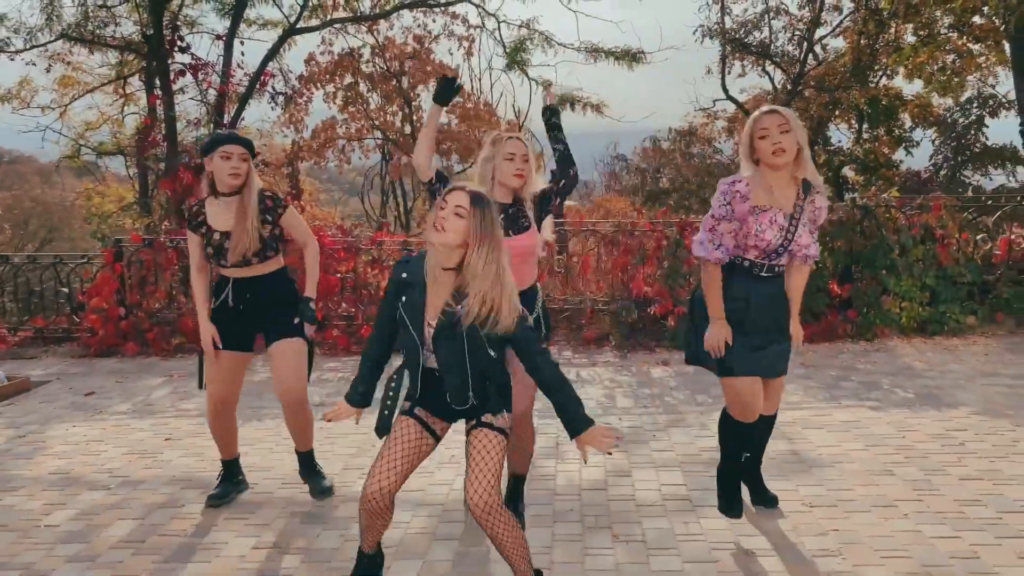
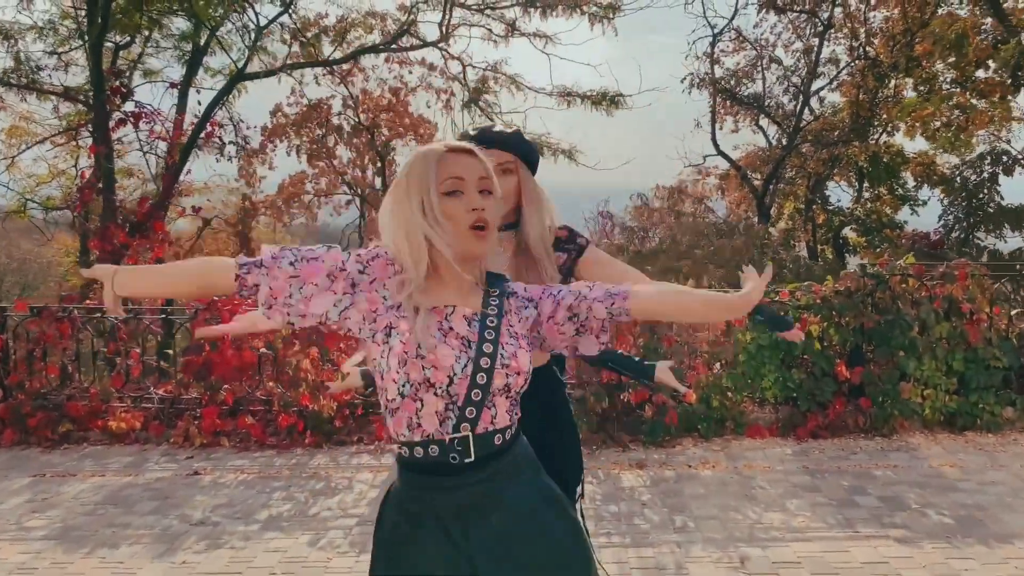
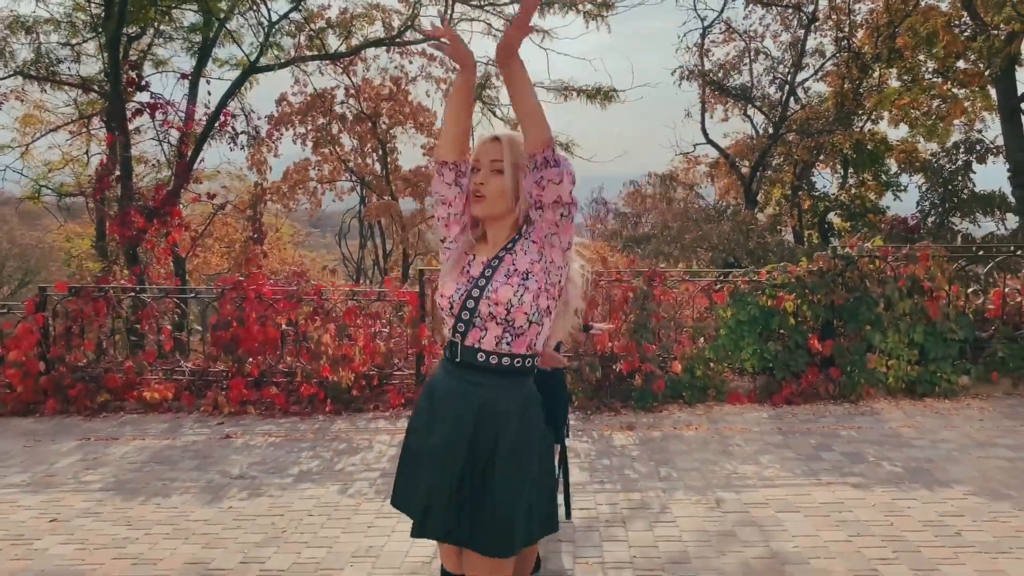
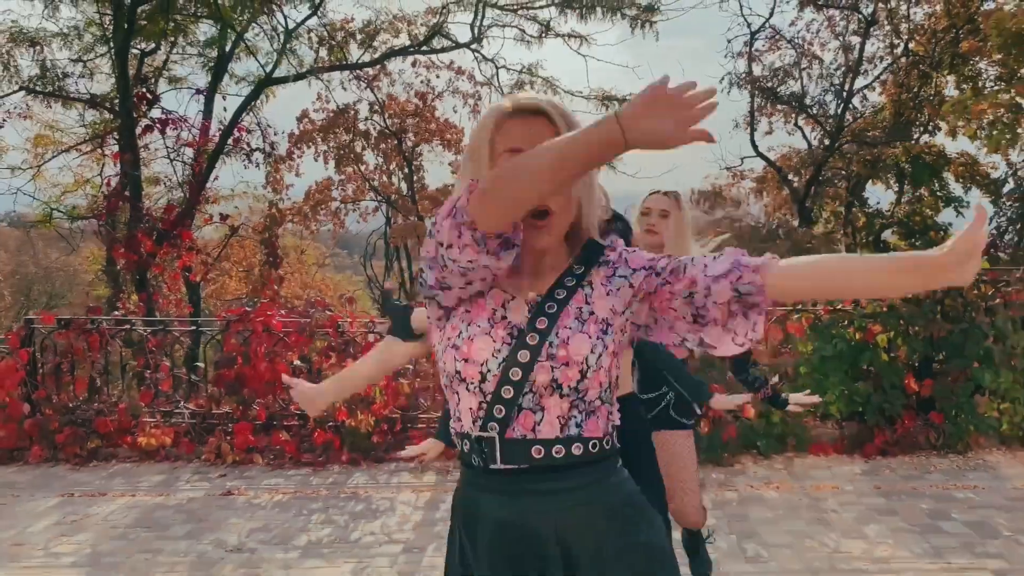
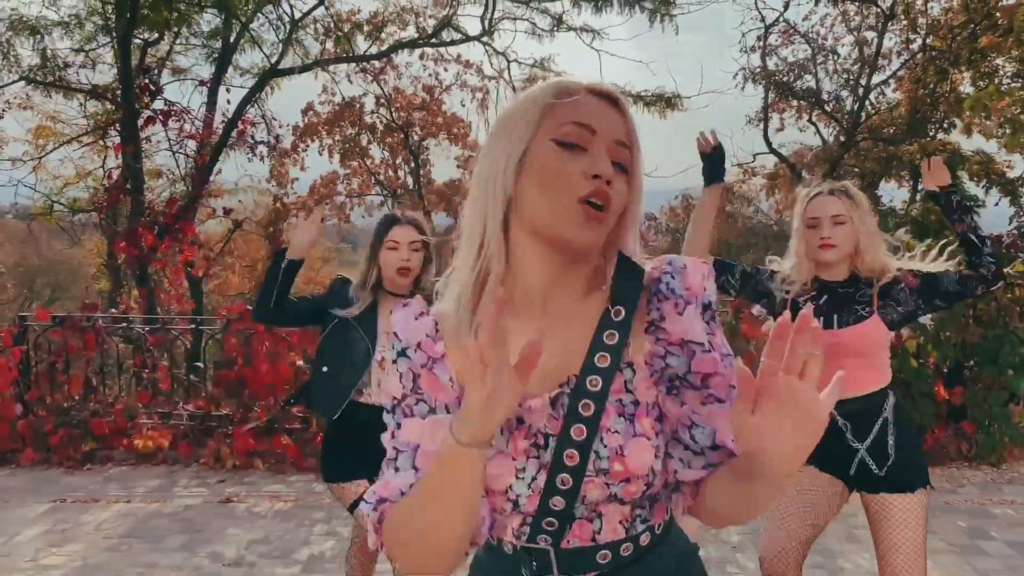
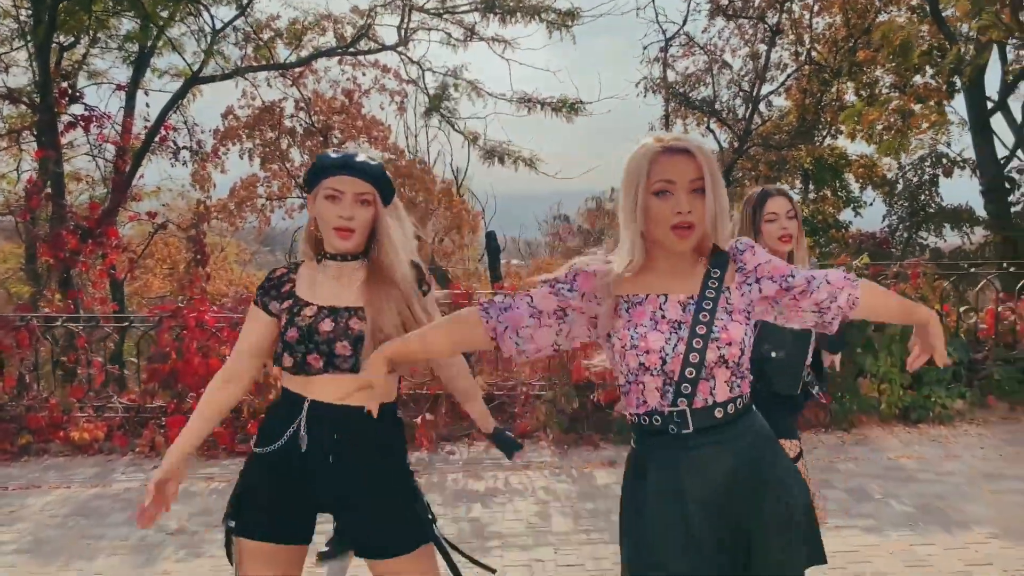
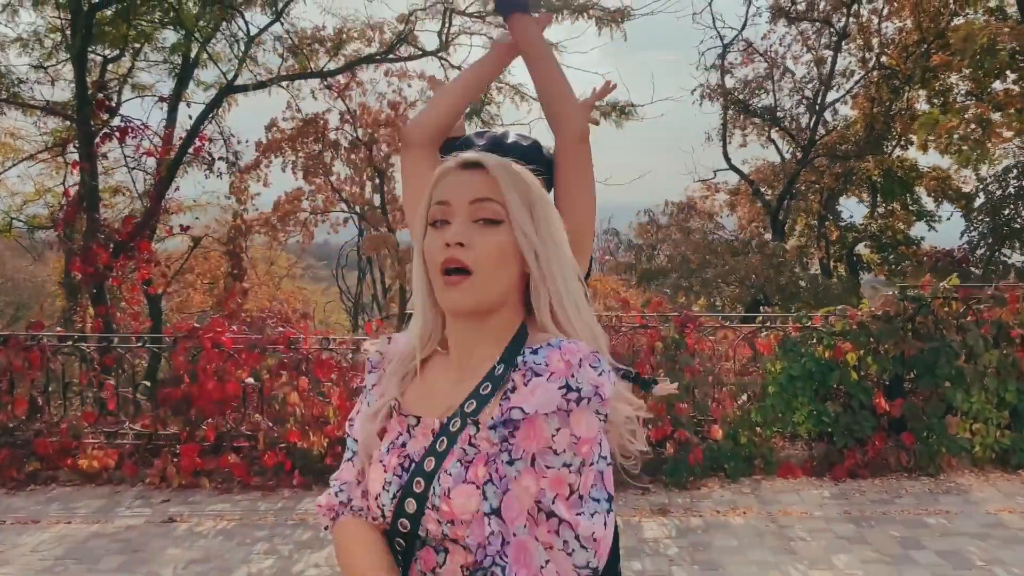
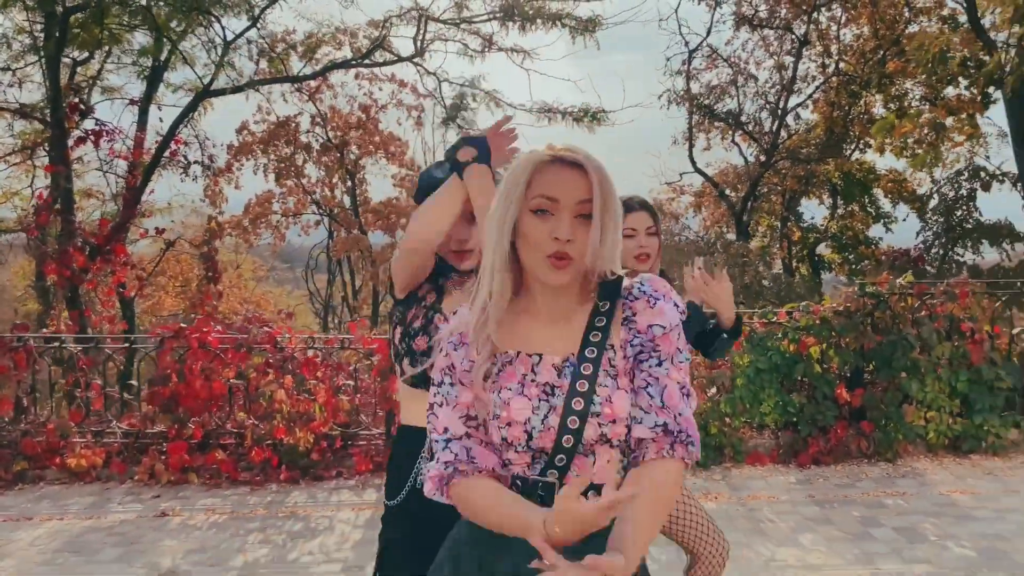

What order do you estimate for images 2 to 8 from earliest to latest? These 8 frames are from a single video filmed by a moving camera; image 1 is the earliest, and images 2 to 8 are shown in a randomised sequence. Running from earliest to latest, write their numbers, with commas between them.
5, 4, 3, 2, 7, 8, 6
